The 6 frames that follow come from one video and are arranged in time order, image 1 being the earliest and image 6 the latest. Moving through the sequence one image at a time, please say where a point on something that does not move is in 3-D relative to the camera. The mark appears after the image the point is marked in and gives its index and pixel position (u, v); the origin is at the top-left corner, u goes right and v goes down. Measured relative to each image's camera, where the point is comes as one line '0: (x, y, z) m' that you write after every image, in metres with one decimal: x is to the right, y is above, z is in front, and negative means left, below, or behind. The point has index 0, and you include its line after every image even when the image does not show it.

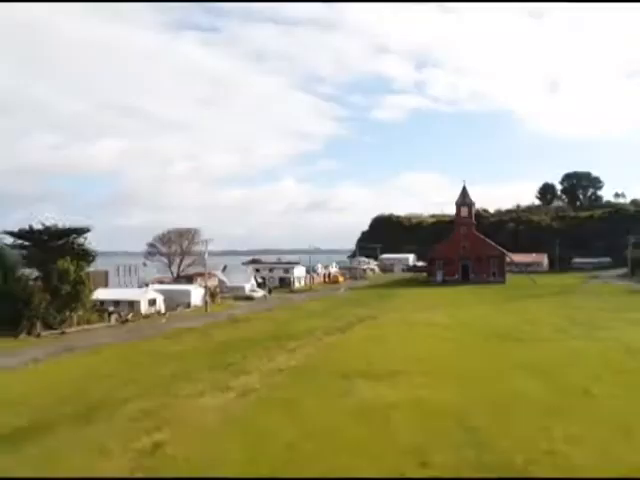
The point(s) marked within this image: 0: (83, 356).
0: (-17.0, -8.4, +18.9) m
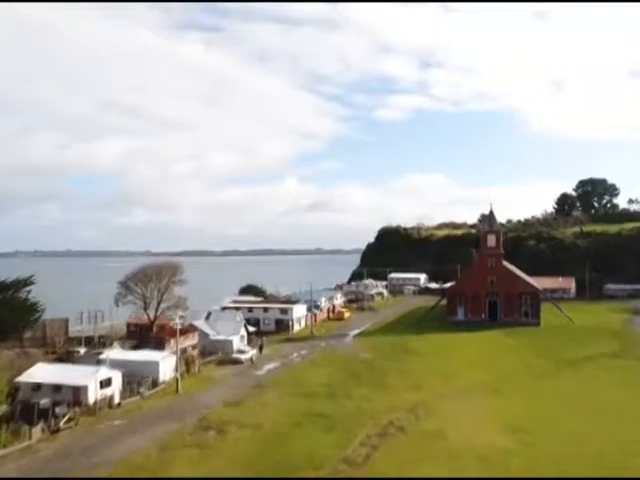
0: (-16.7, -14.2, +11.5) m
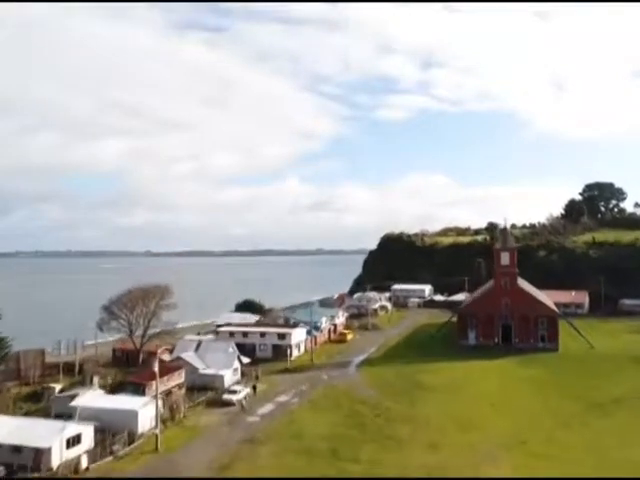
0: (-16.7, -17.1, +8.2) m
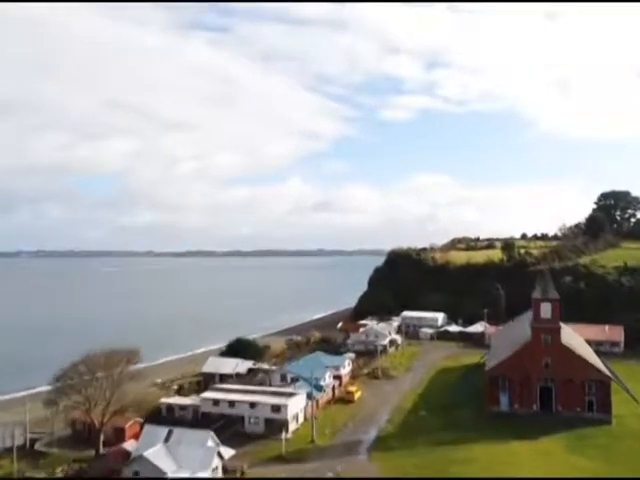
0: (-16.5, -23.4, +1.1) m
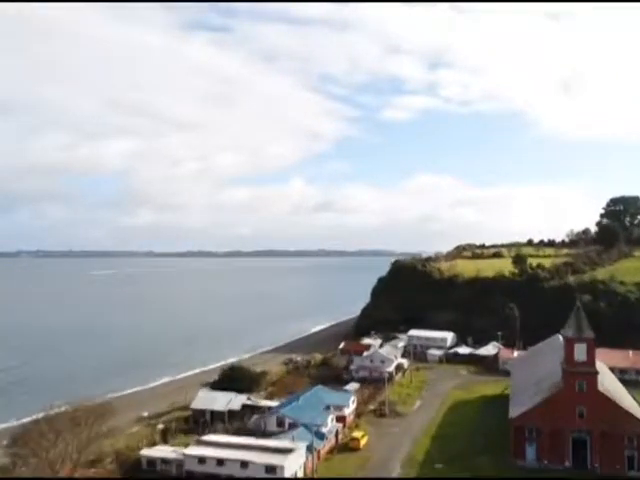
0: (-16.4, -27.1, -3.3) m
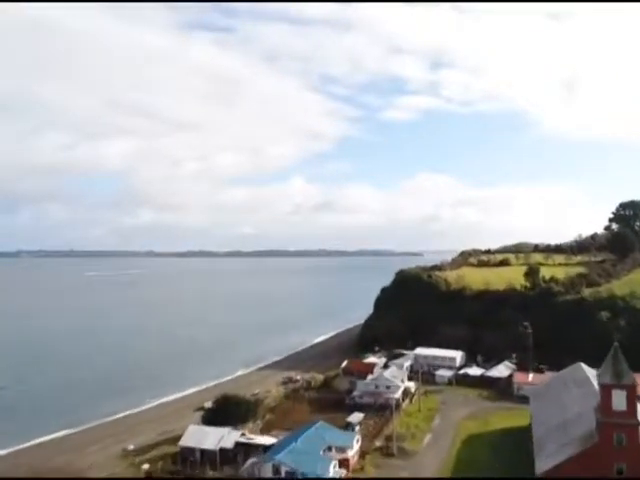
0: (-16.4, -30.4, -7.2) m
